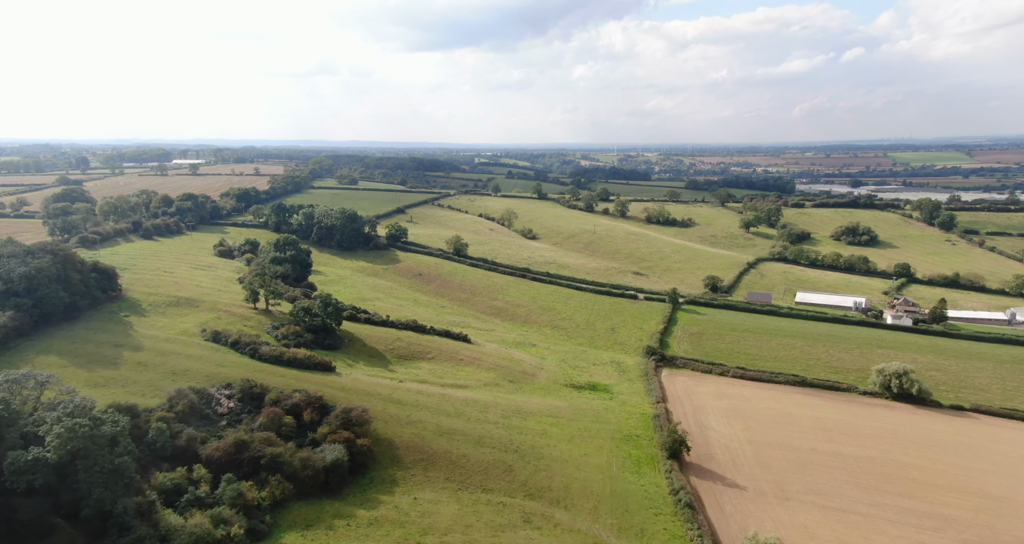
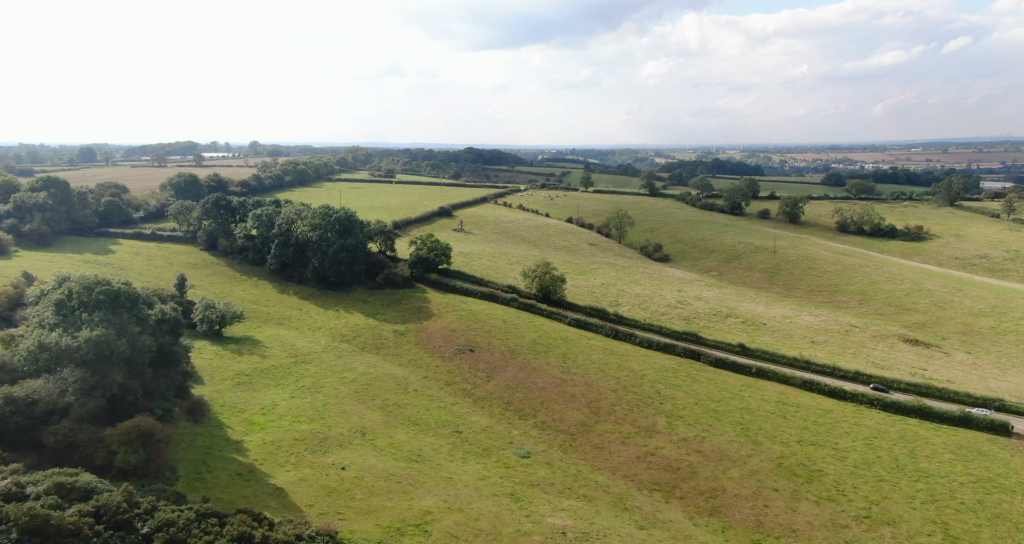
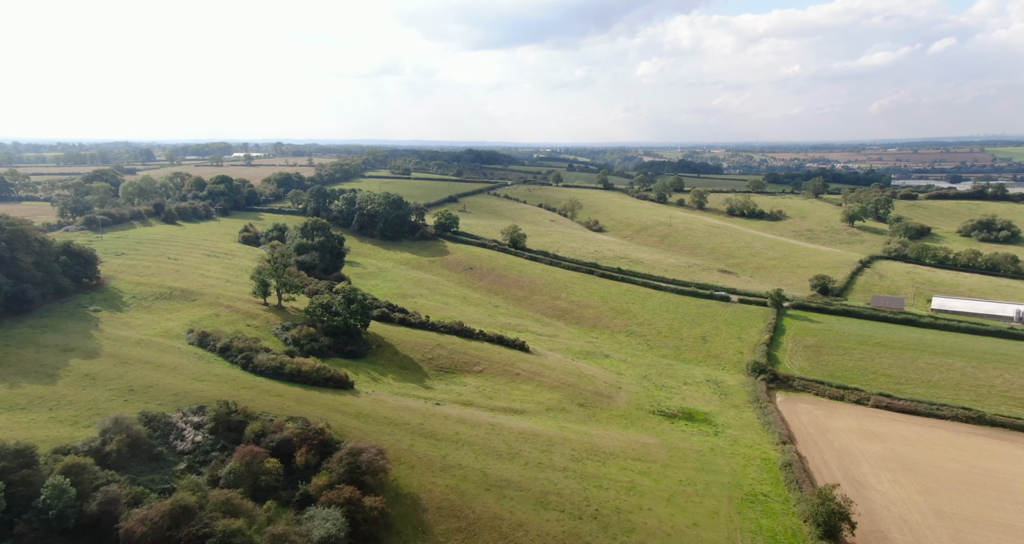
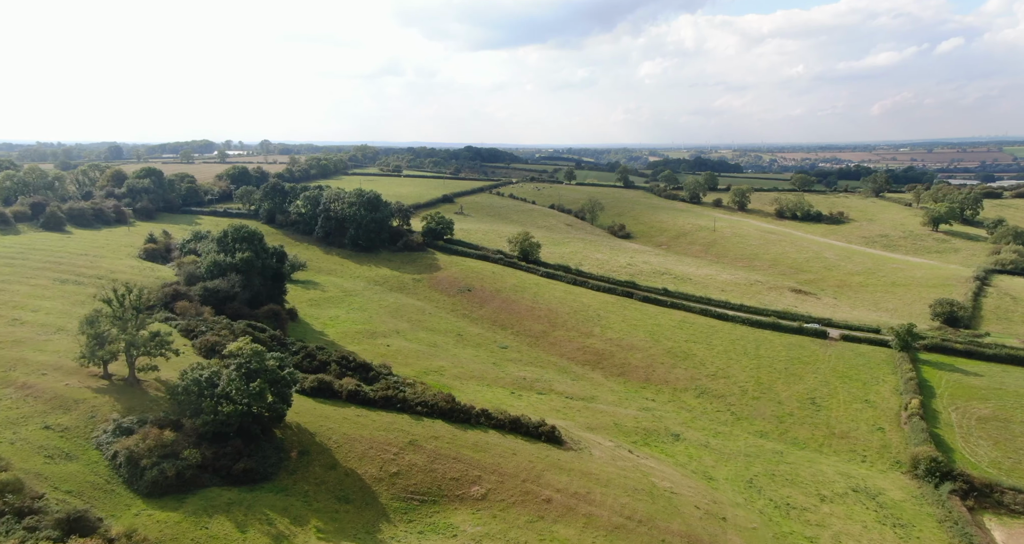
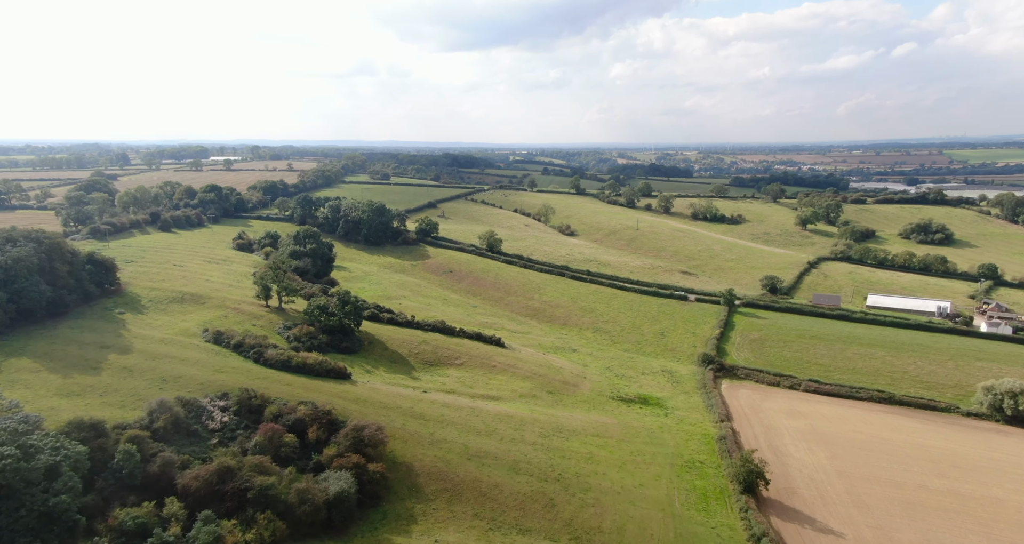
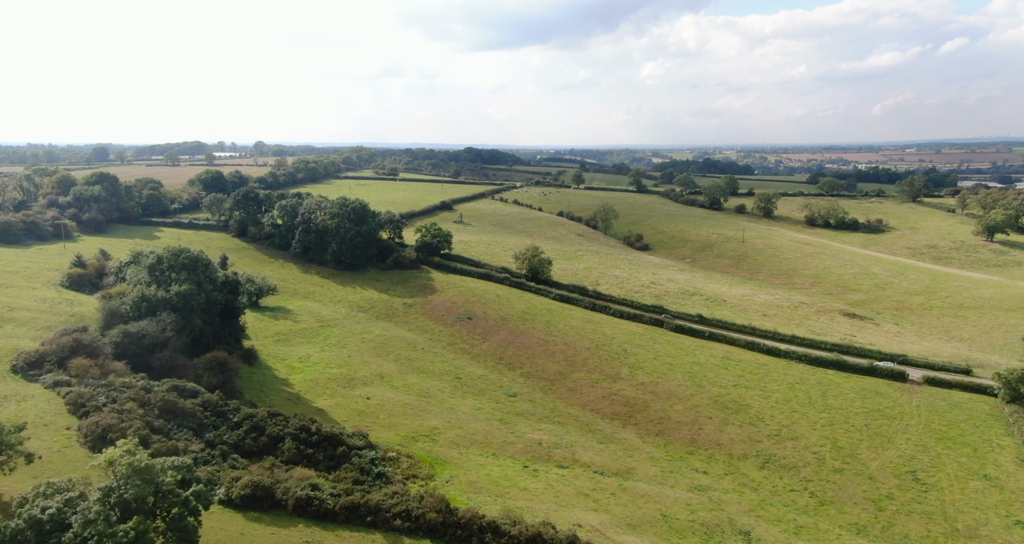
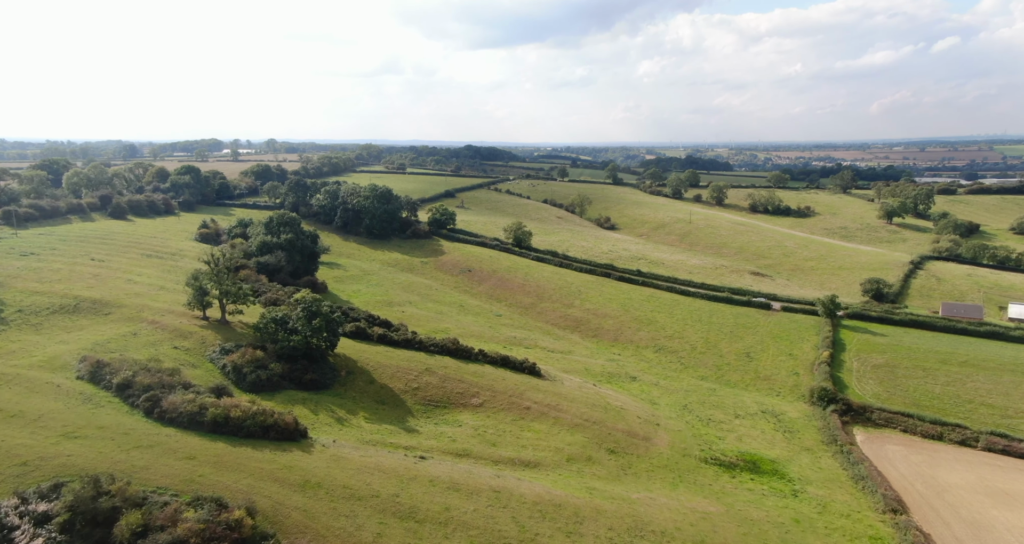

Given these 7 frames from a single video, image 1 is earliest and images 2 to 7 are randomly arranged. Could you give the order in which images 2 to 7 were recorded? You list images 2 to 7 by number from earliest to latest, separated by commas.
5, 3, 7, 4, 6, 2
